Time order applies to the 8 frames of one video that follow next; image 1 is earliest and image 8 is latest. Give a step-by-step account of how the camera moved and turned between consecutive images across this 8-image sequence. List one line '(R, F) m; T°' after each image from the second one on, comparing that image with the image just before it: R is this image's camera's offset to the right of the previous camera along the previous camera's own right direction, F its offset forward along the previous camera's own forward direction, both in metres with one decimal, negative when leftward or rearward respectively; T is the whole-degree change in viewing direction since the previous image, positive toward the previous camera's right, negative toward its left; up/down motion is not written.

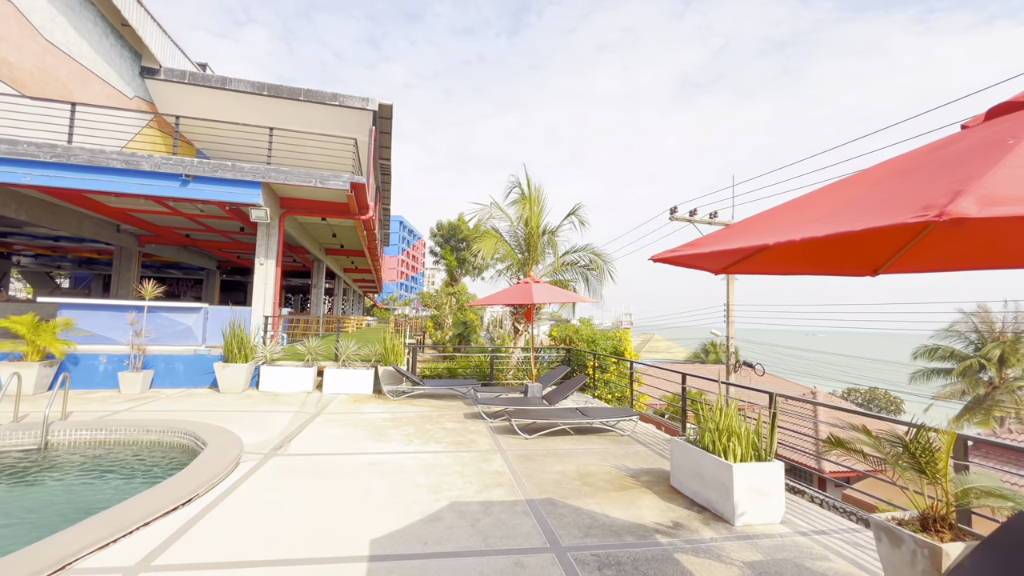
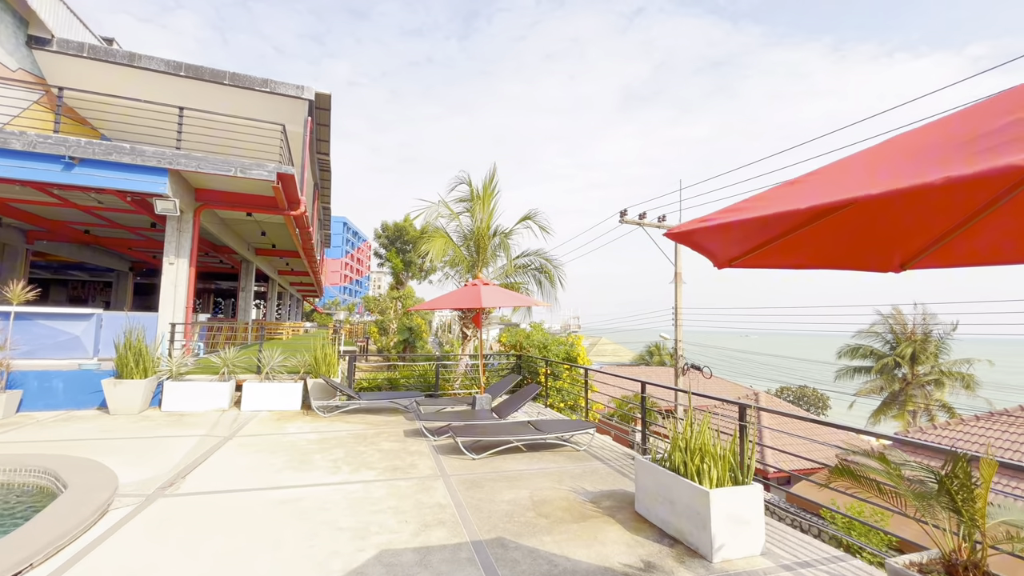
(0.0, +0.5) m; +6°
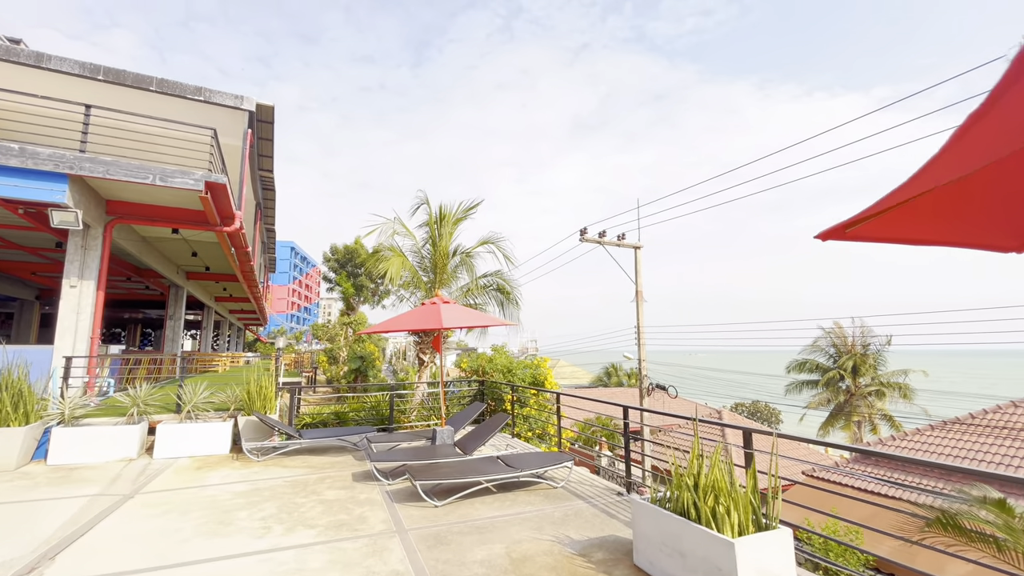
(-0.1, +0.6) m; +6°
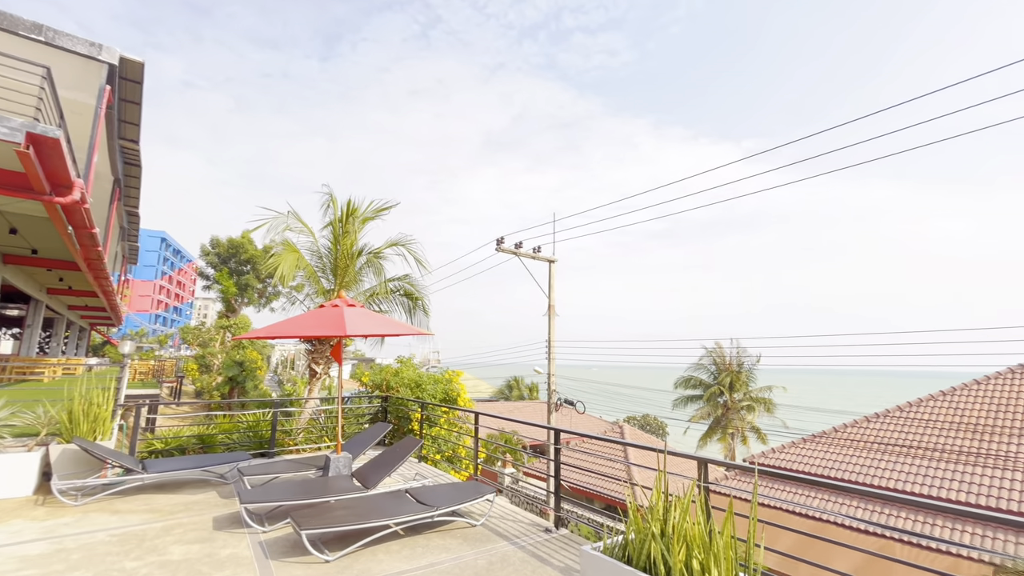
(-0.2, +0.6) m; +12°
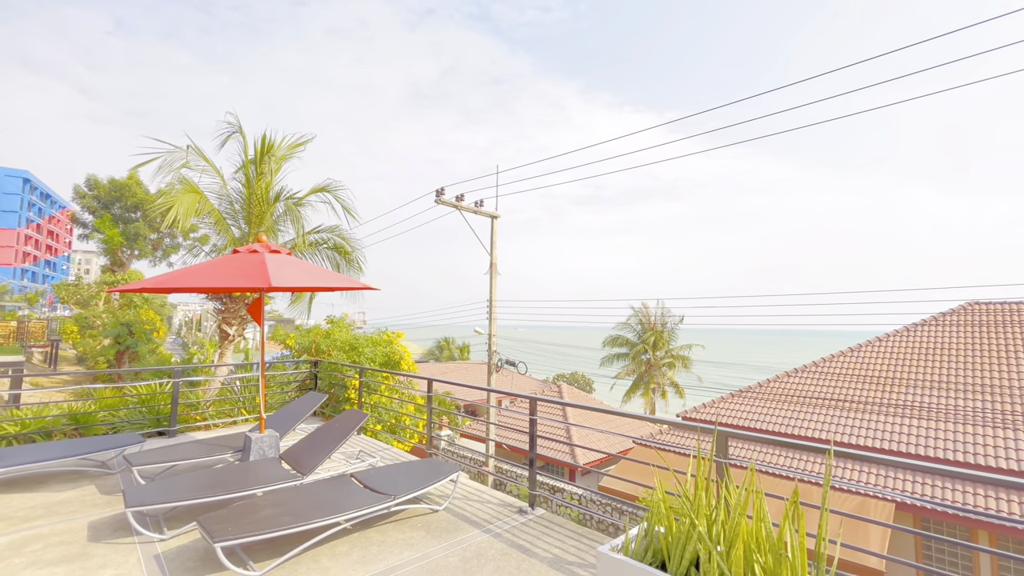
(-0.3, +0.7) m; +9°
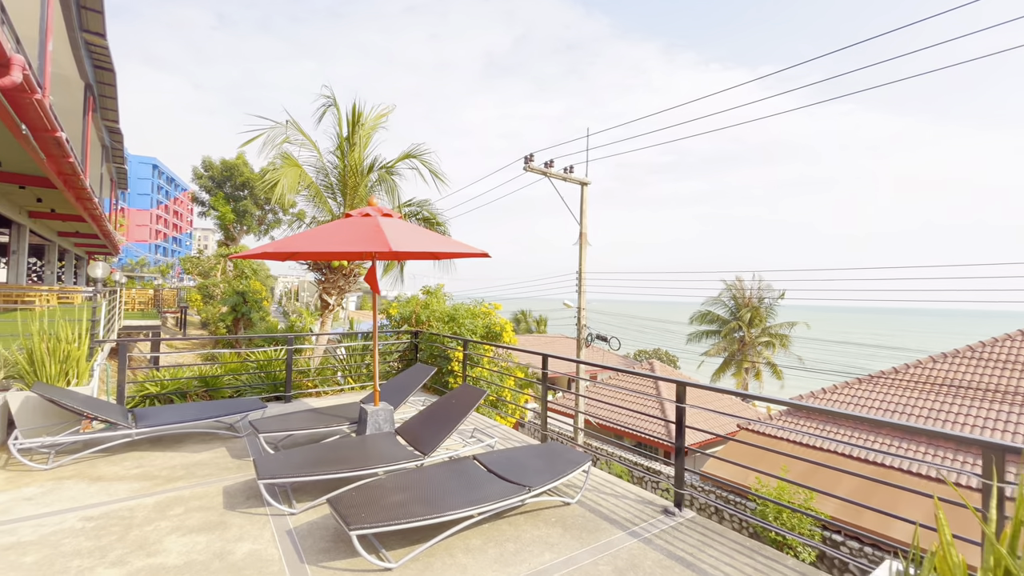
(-0.5, +0.4) m; -9°
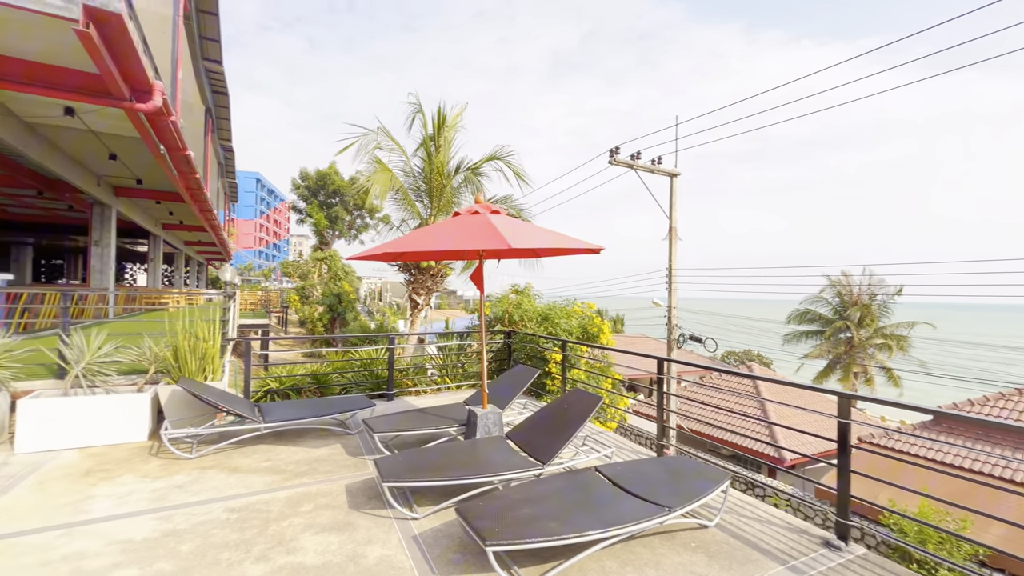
(-0.3, +0.2) m; -9°
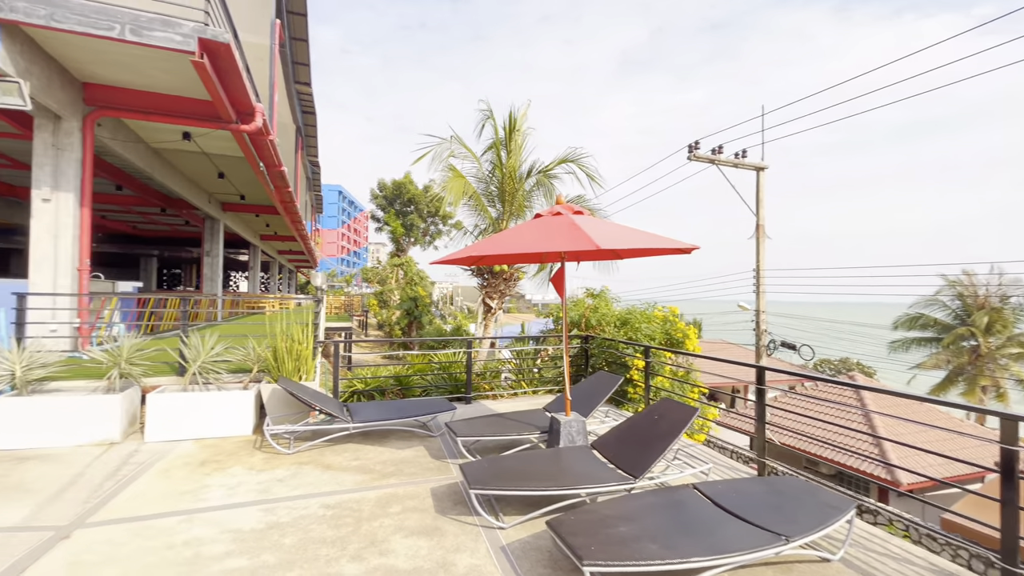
(-0.1, +0.1) m; -9°
